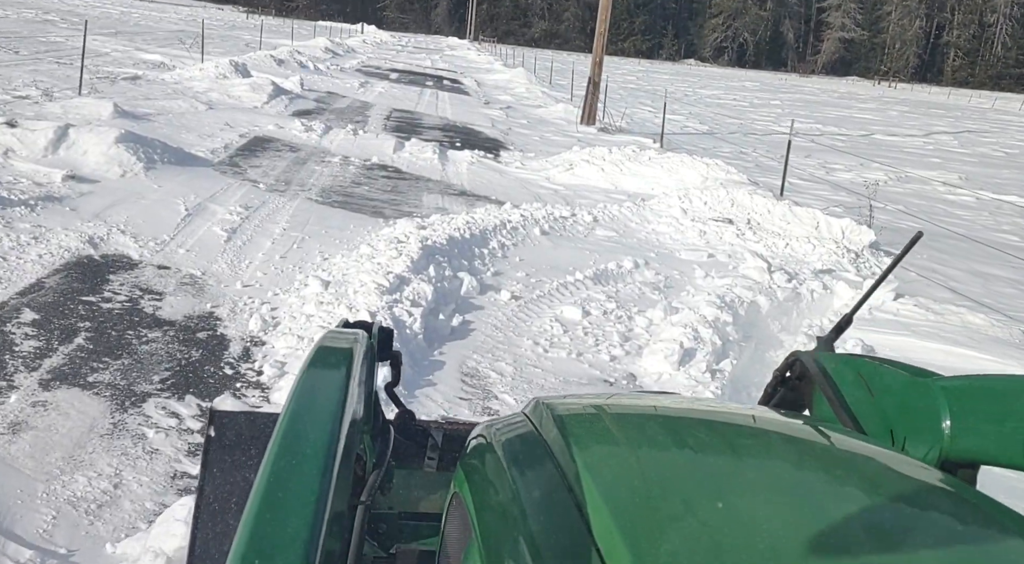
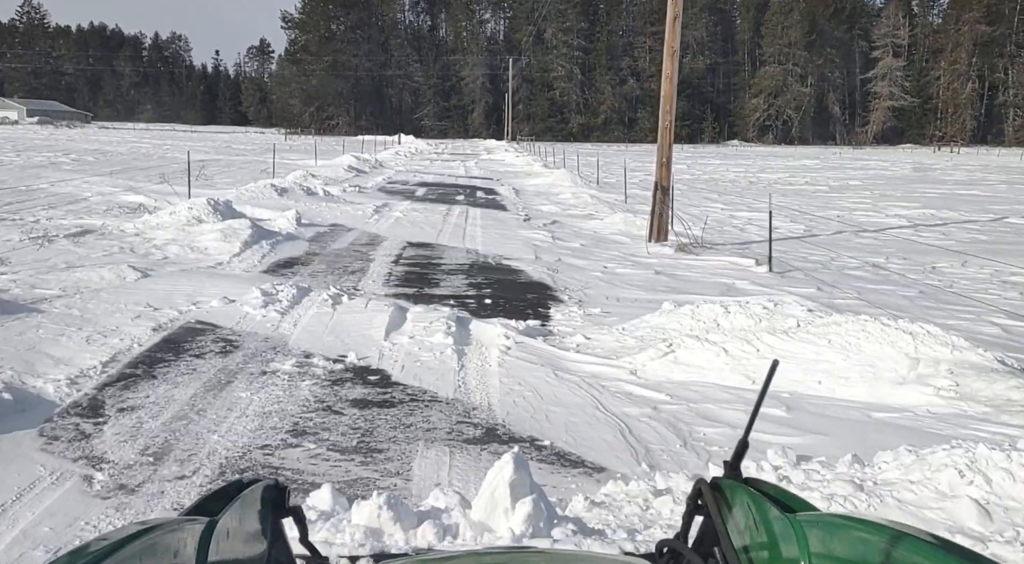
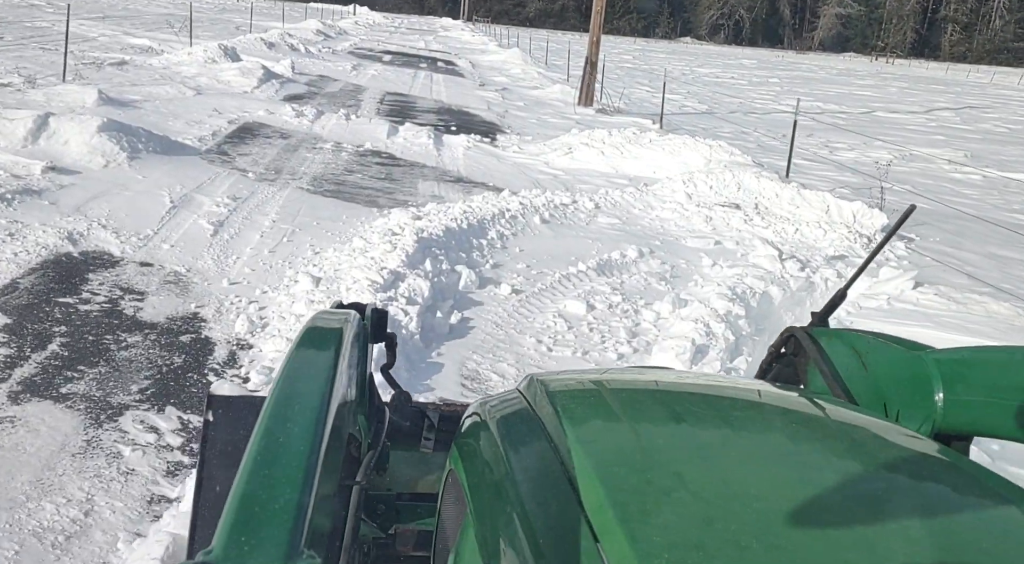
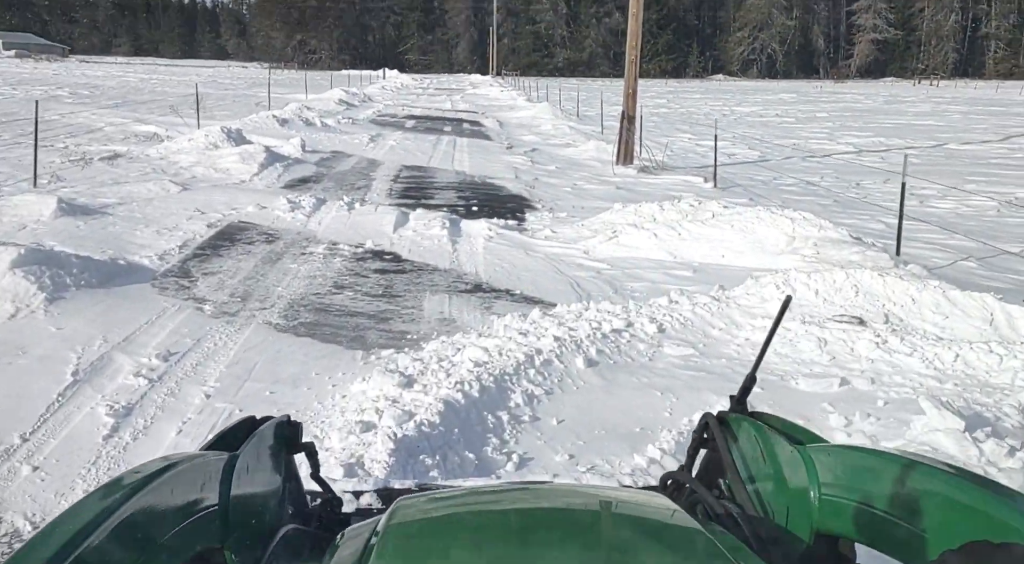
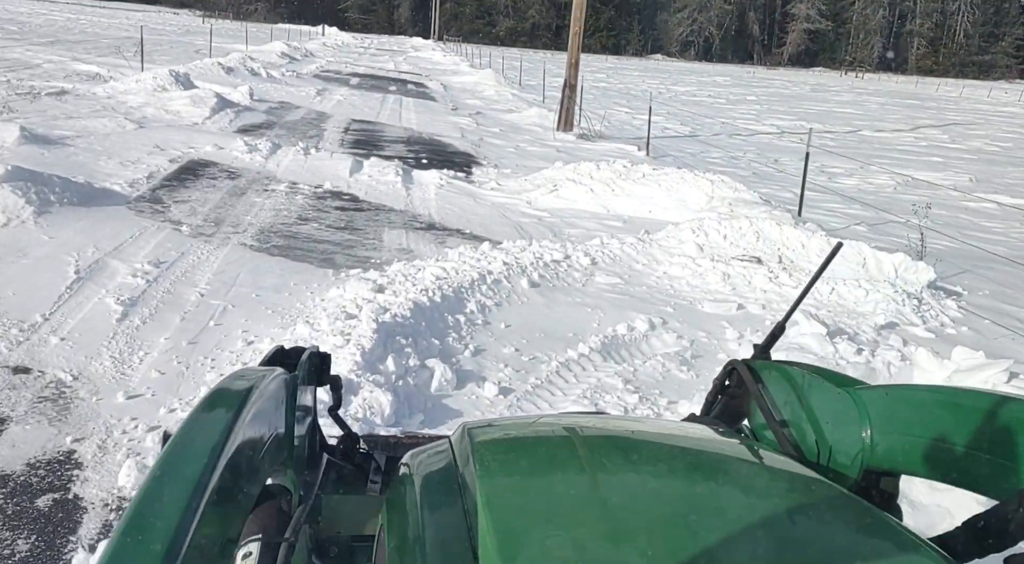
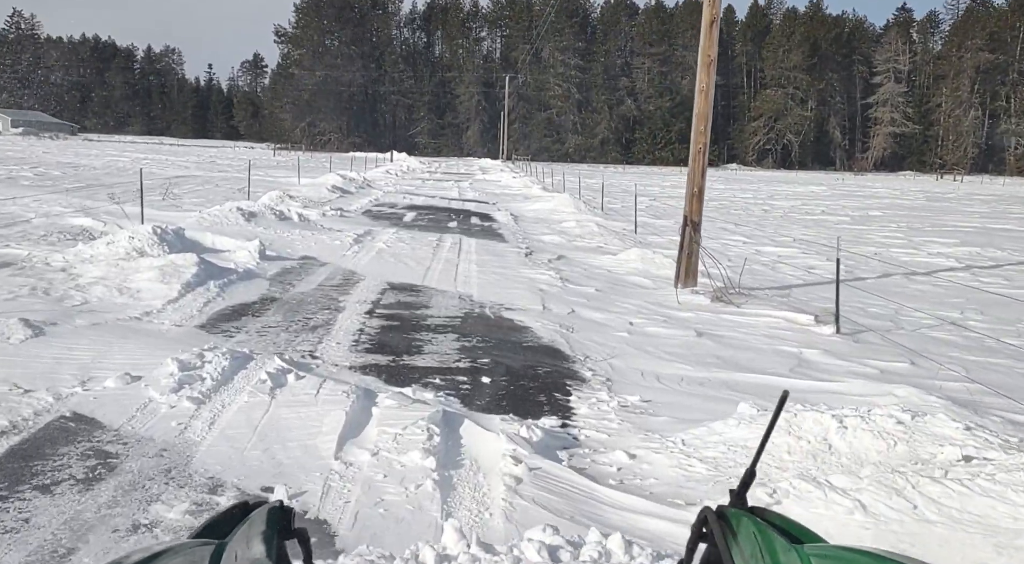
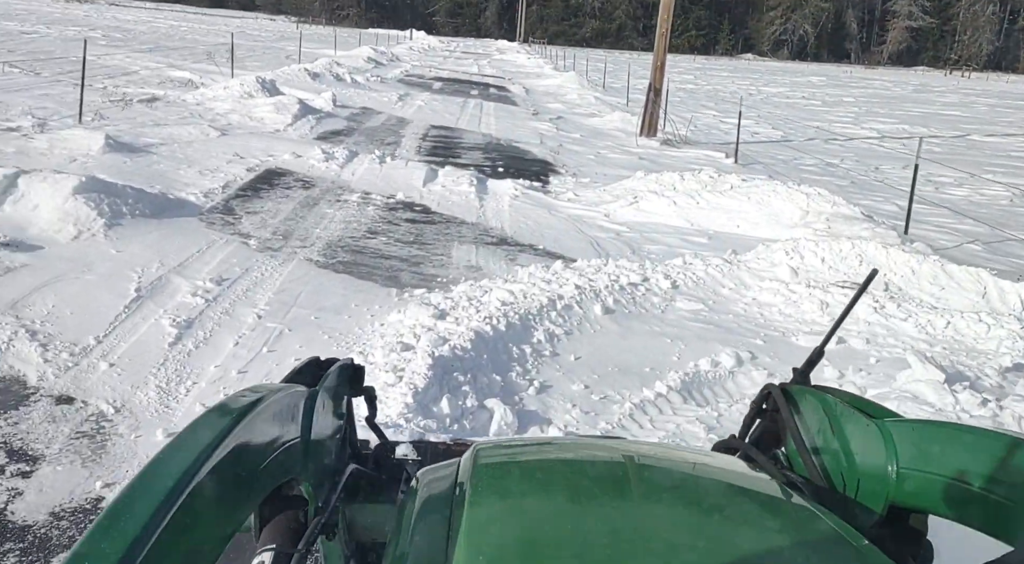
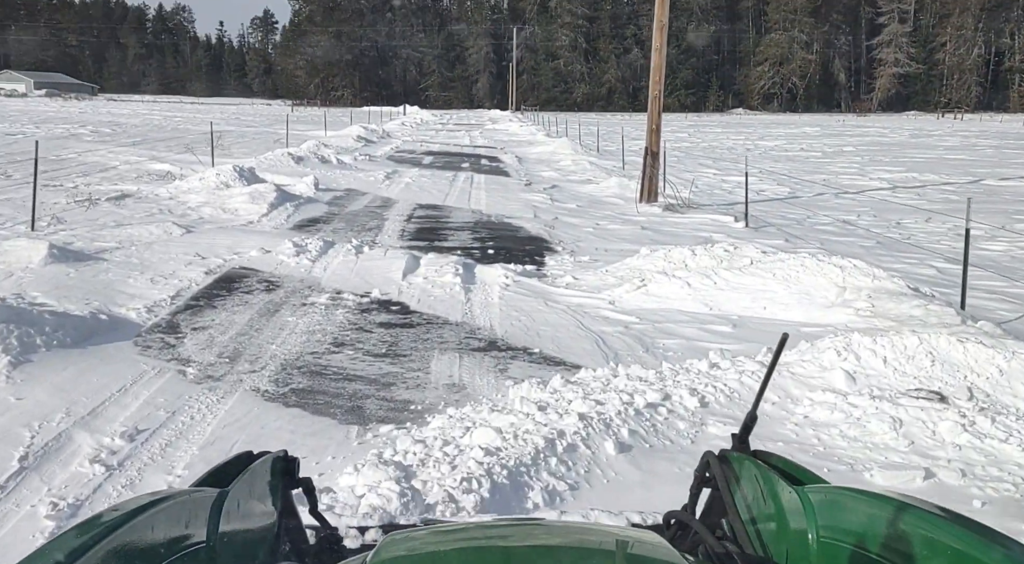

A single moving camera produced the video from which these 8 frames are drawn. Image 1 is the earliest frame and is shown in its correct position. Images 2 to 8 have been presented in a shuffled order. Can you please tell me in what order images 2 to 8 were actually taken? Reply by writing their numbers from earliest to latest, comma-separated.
3, 5, 7, 4, 8, 2, 6
